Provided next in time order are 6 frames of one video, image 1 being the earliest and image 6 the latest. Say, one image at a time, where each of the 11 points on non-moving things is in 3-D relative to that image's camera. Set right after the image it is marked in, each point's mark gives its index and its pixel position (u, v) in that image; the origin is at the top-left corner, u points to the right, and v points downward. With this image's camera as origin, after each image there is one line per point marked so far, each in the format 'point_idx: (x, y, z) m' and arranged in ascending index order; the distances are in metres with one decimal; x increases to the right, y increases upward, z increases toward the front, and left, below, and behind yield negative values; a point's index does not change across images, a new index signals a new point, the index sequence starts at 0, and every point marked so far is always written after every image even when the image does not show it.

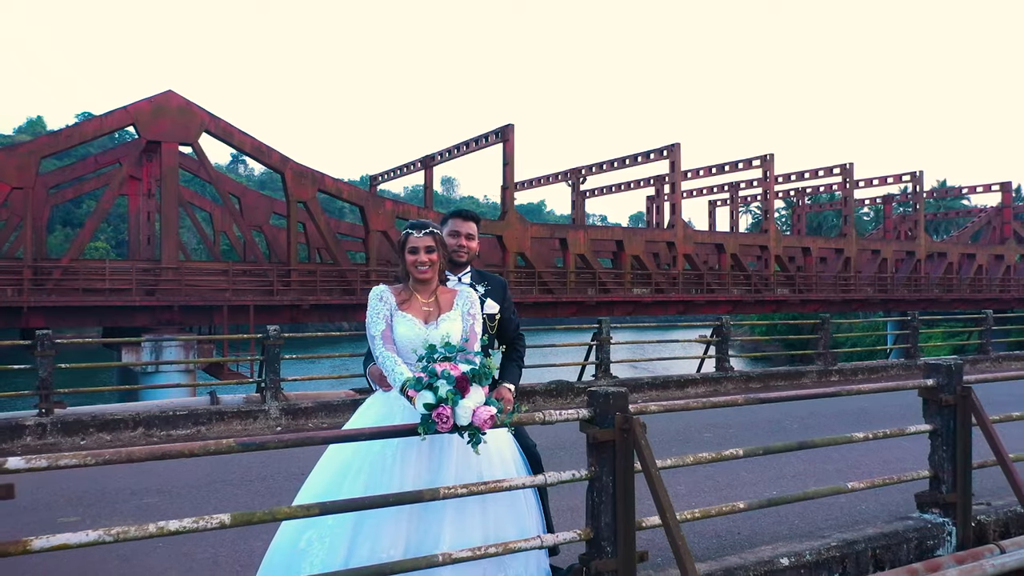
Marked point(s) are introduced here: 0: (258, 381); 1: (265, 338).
0: (-2.4, -0.9, +7.5) m
1: (-2.3, -0.5, +7.1) m
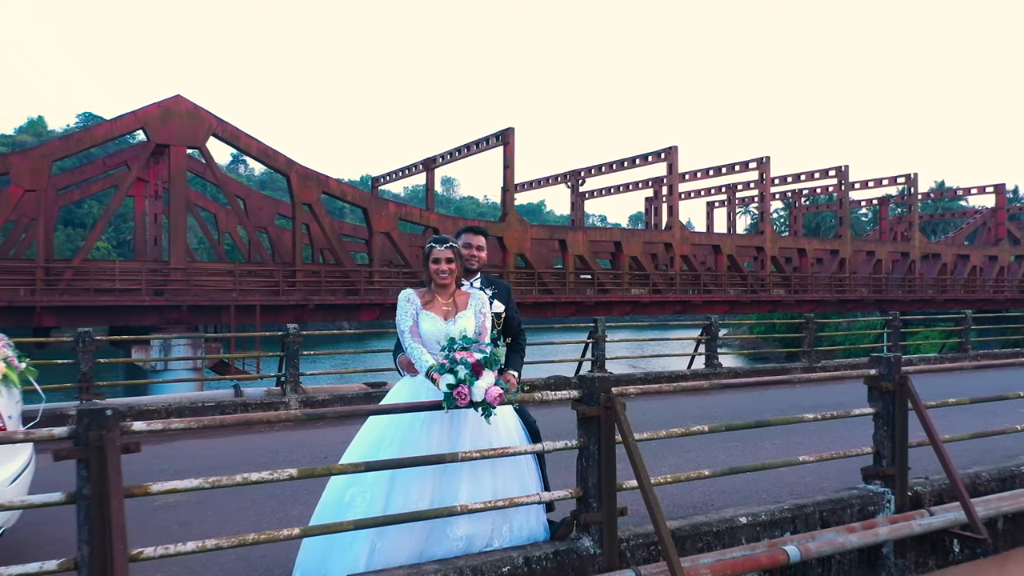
0: (-2.4, -0.9, +8.0) m
1: (-2.3, -0.5, +7.7) m
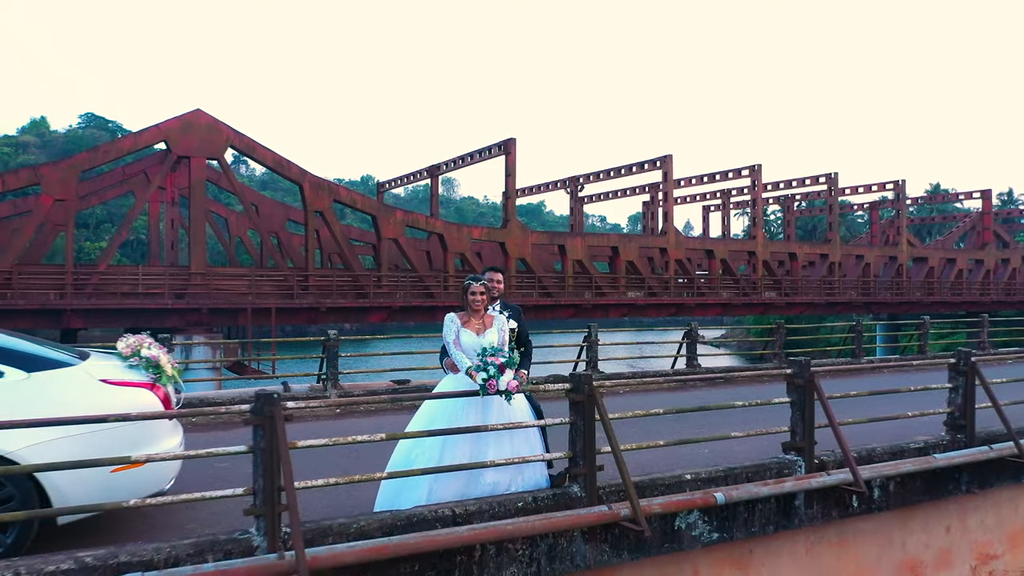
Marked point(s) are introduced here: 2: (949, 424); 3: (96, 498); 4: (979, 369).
0: (-2.3, -1.1, +9.5) m
1: (-2.2, -0.6, +9.1) m
2: (+3.7, -1.1, +6.6) m
3: (-2.2, -1.1, +4.1) m
4: (+3.9, -0.7, +6.5) m
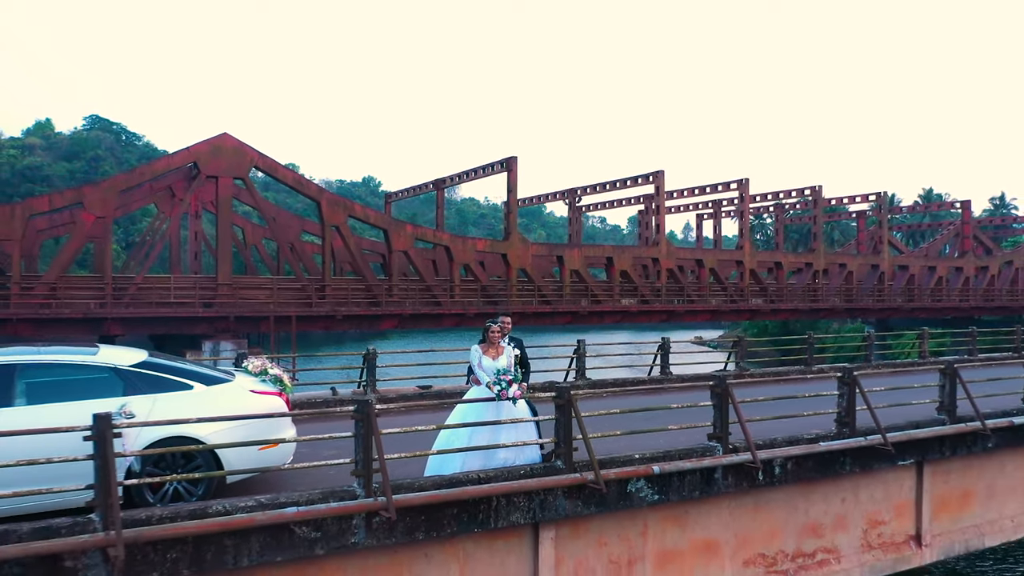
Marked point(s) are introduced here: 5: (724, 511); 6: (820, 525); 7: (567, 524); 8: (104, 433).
0: (-2.3, -1.4, +11.7) m
1: (-2.2, -1.0, +11.4) m
2: (+3.8, -1.5, +8.8) m
3: (-2.2, -1.5, +6.4) m
4: (+3.9, -1.1, +8.8) m
5: (+2.2, -2.3, +8.1) m
6: (+3.6, -2.7, +8.9) m
7: (+0.5, -2.2, +7.2) m
8: (-2.8, -1.0, +5.2) m
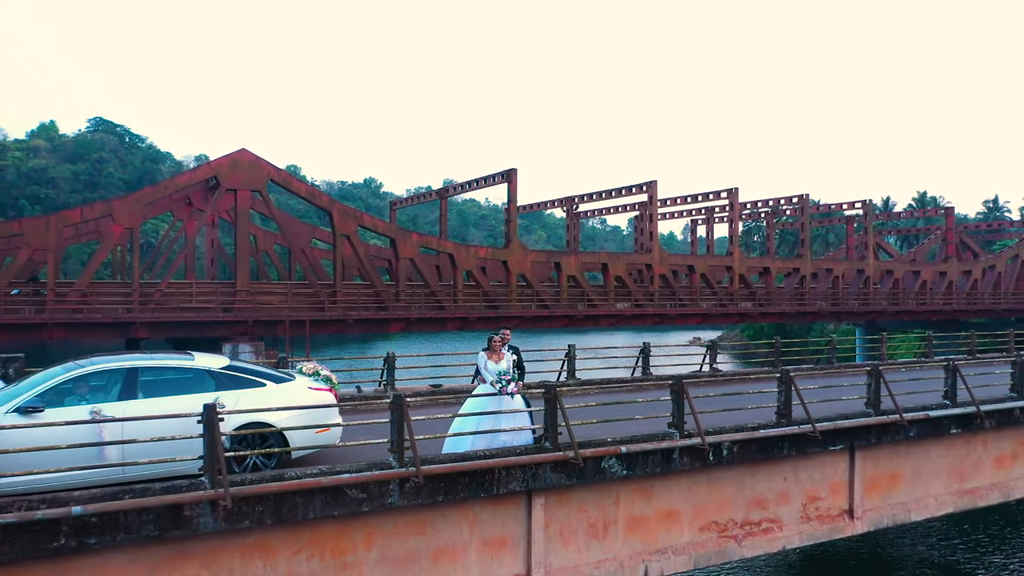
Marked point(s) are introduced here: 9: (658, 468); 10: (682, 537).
0: (-2.3, -1.7, +13.7) m
1: (-2.2, -1.2, +13.3) m
2: (+3.7, -1.7, +10.8) m
3: (-2.2, -1.7, +8.3) m
4: (+3.9, -1.3, +10.7) m
5: (+2.2, -2.6, +10.0) m
6: (+3.5, -3.0, +10.8) m
7: (+0.5, -2.4, +9.1) m
8: (-2.8, -1.2, +7.2) m
9: (+1.8, -2.2, +9.5) m
10: (+2.2, -3.2, +10.0) m
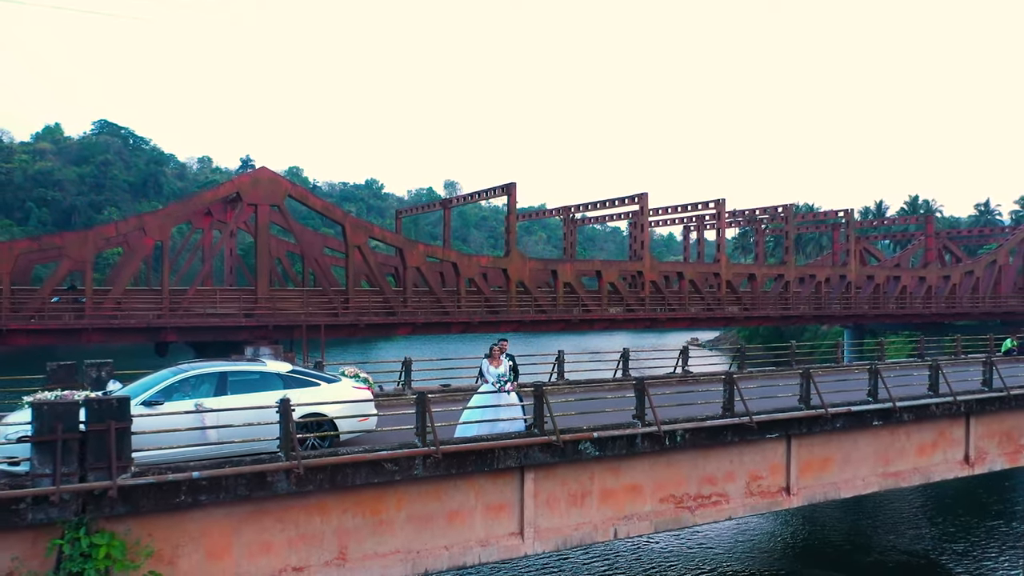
0: (-2.4, -2.0, +16.2) m
1: (-2.2, -1.5, +15.9) m
2: (+3.7, -2.1, +13.3) m
3: (-2.2, -2.0, +10.8) m
4: (+3.9, -1.6, +13.2) m
5: (+2.2, -2.9, +12.6) m
6: (+3.5, -3.3, +13.3) m
7: (+0.4, -2.7, +11.6) m
8: (-2.8, -1.5, +9.7) m
9: (+1.8, -2.5, +12.1) m
10: (+2.2, -3.6, +12.6) m
